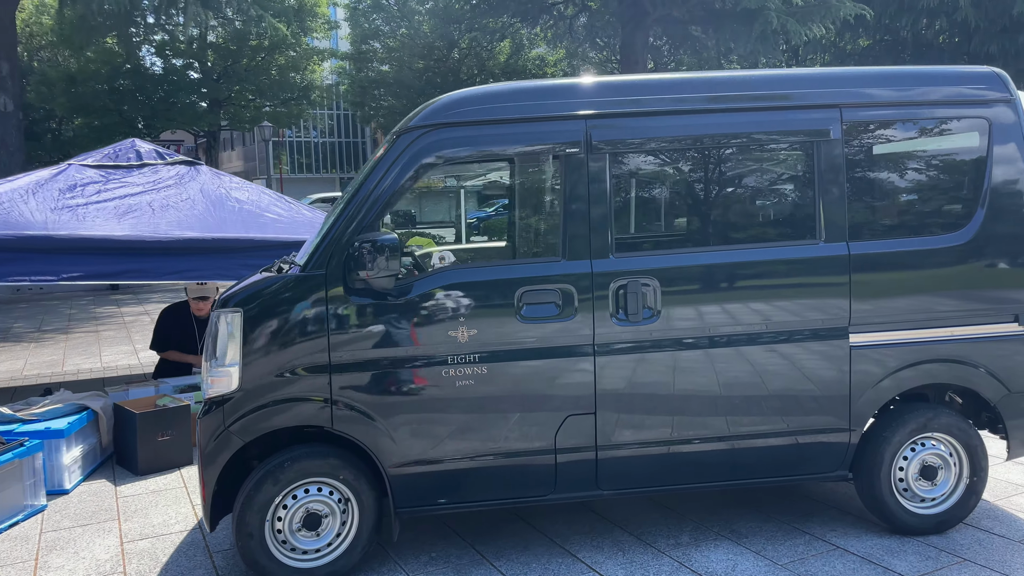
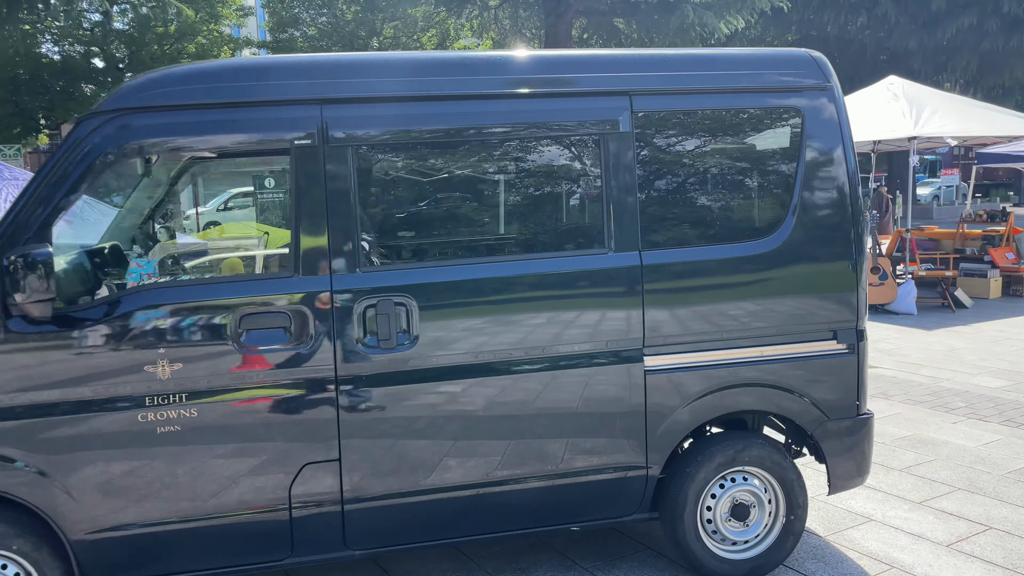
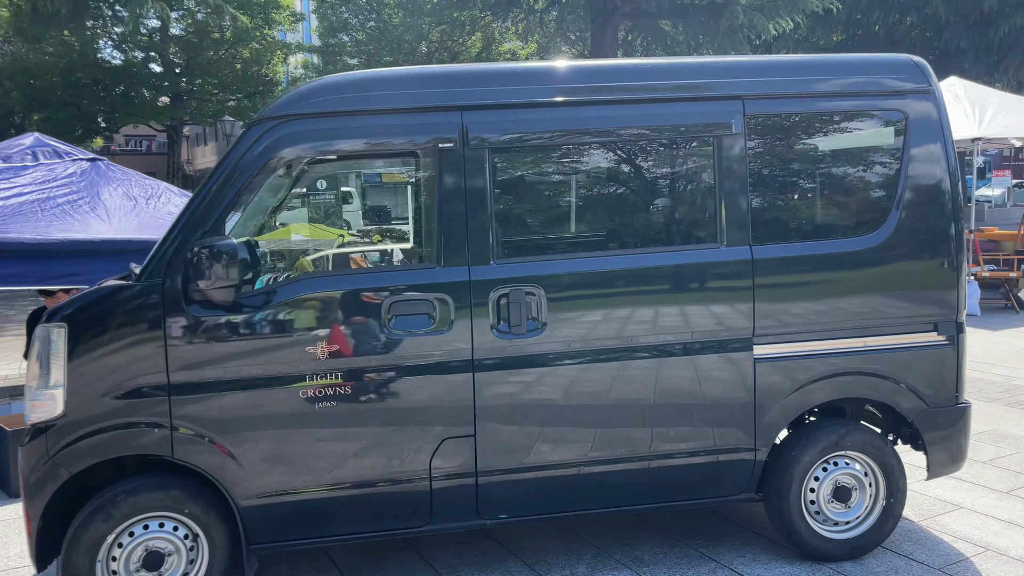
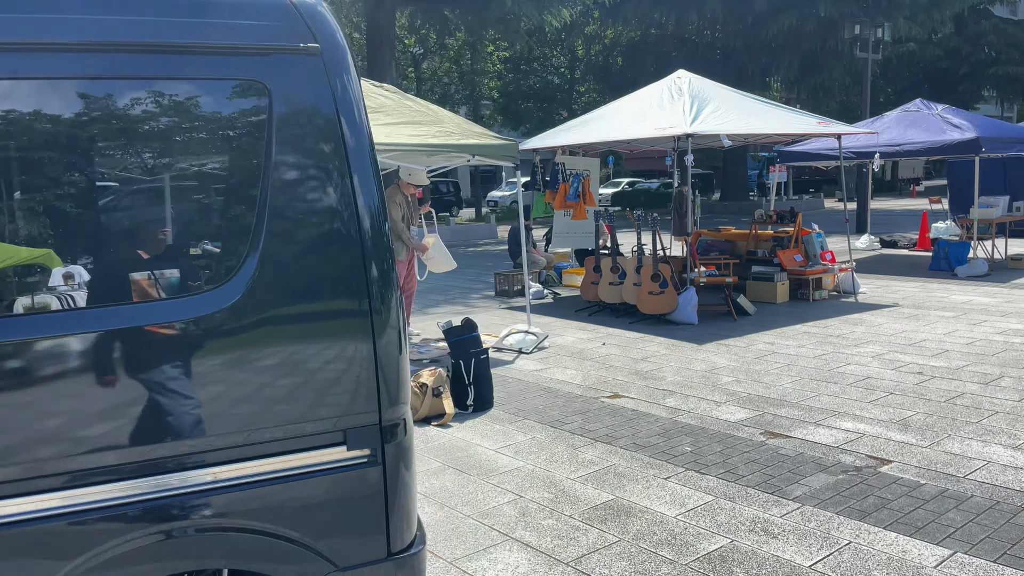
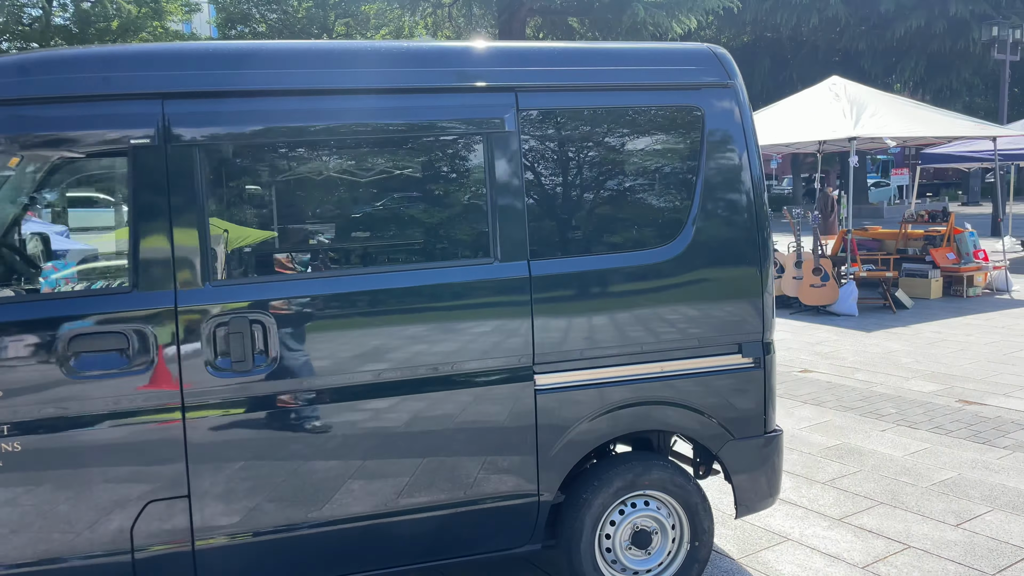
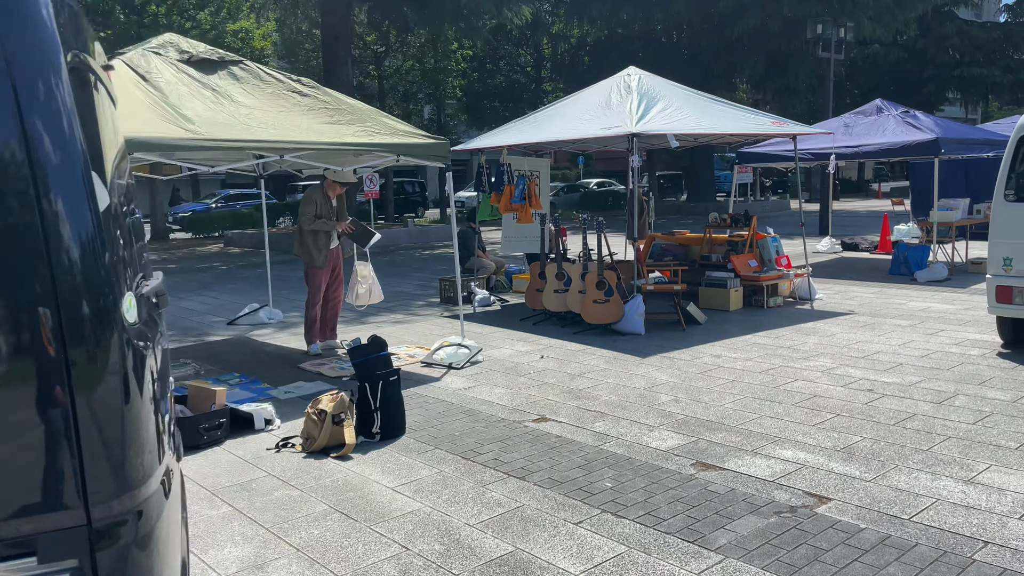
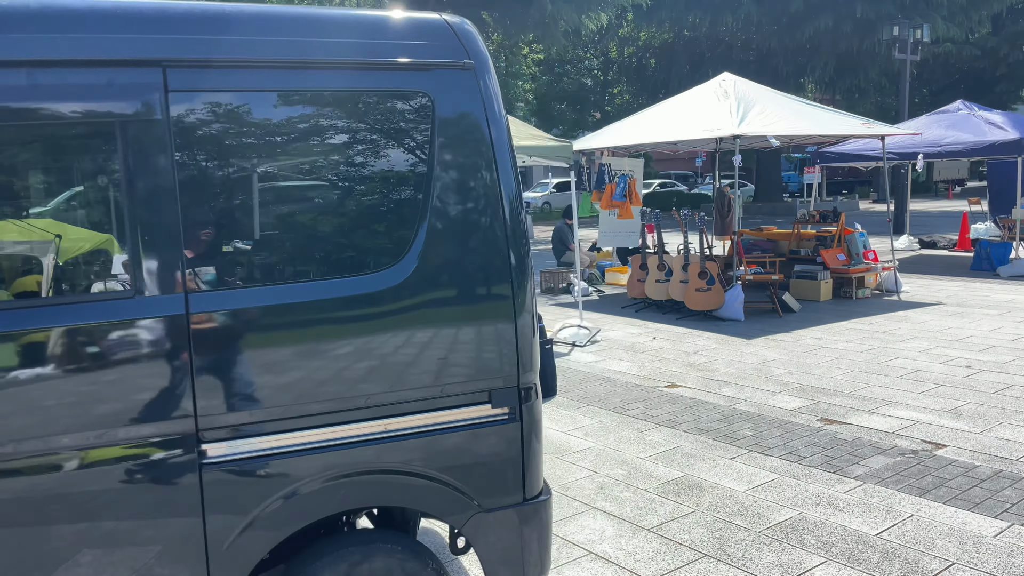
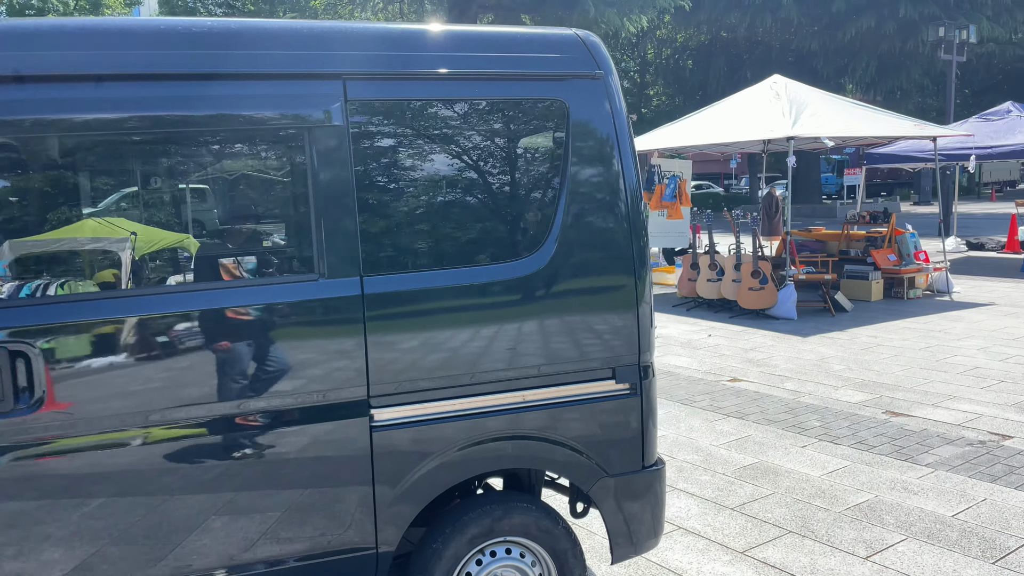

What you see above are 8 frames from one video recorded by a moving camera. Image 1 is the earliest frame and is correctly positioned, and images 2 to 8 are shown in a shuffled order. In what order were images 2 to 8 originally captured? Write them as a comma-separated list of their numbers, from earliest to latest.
3, 2, 5, 8, 7, 4, 6
